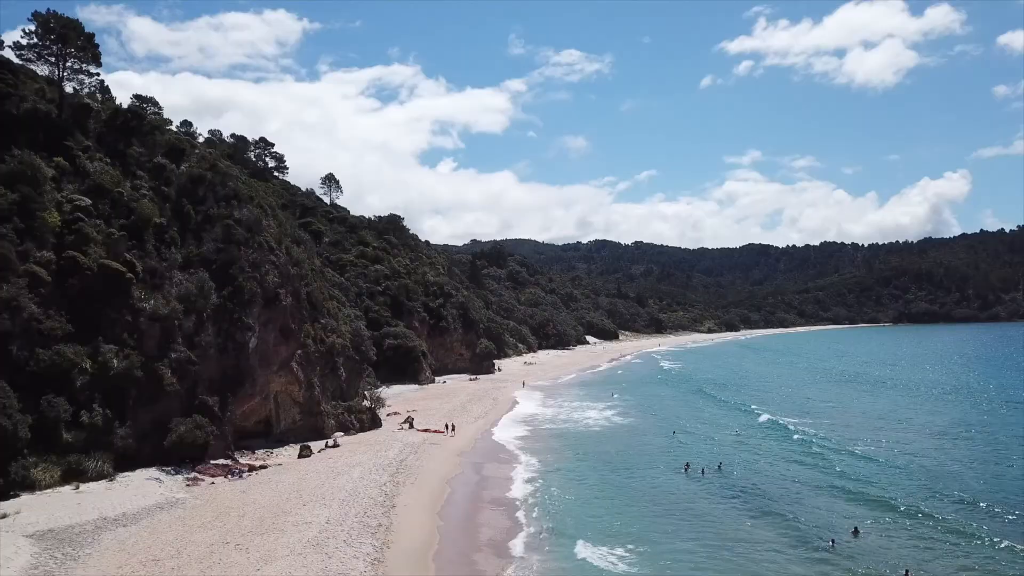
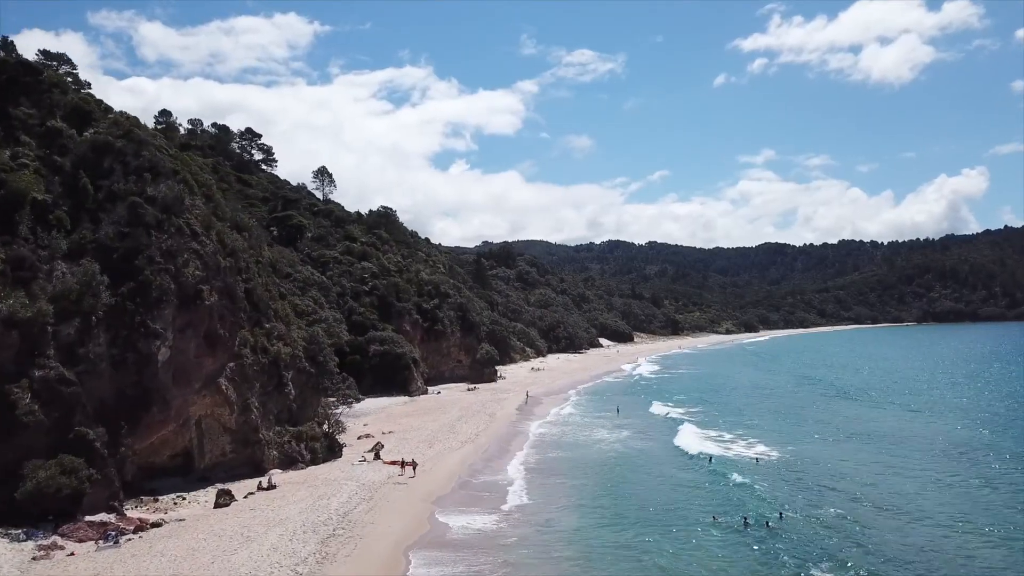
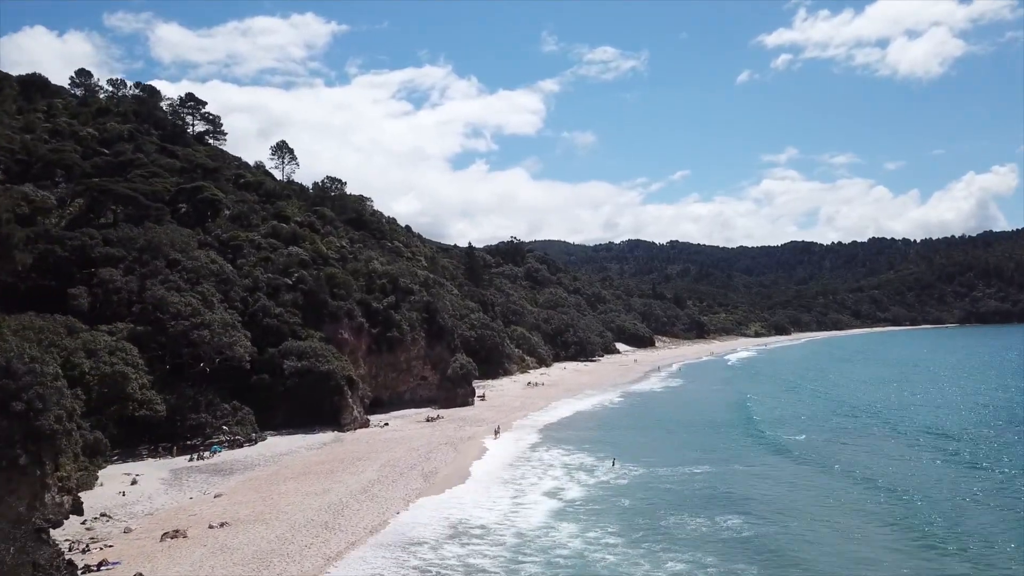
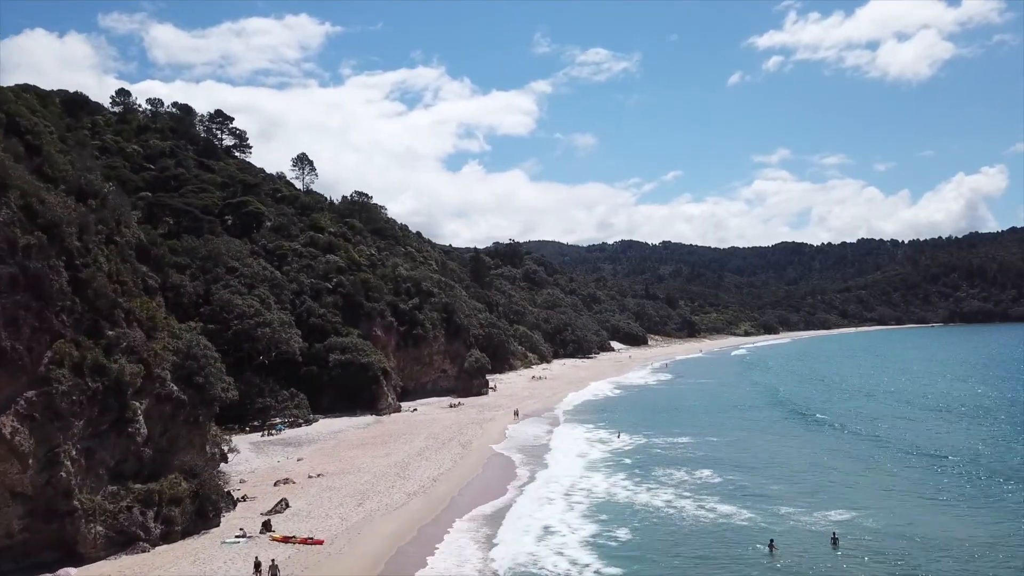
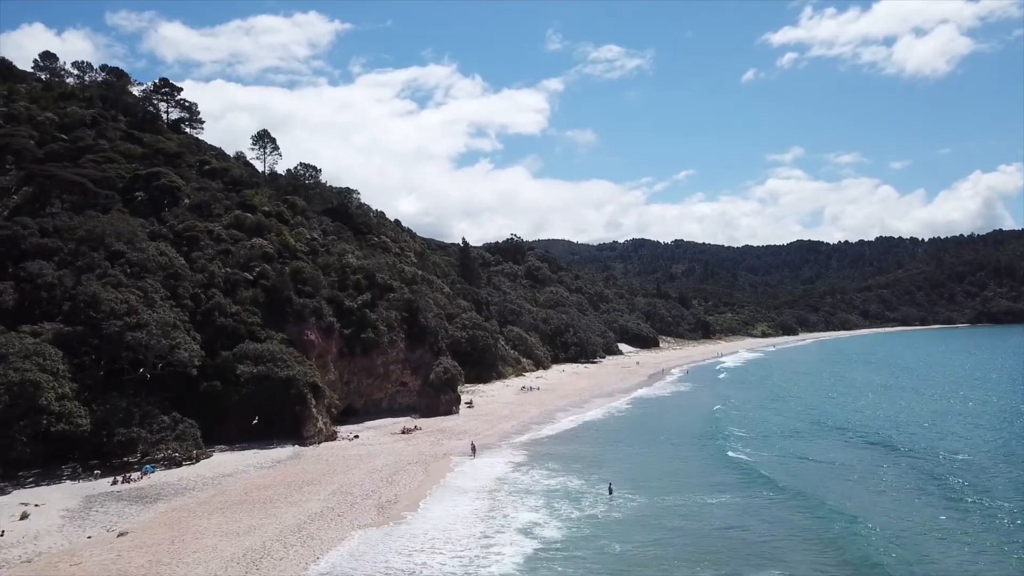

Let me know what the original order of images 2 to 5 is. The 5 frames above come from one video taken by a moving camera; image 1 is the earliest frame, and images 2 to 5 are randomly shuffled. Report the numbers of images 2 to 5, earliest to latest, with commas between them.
2, 4, 3, 5
